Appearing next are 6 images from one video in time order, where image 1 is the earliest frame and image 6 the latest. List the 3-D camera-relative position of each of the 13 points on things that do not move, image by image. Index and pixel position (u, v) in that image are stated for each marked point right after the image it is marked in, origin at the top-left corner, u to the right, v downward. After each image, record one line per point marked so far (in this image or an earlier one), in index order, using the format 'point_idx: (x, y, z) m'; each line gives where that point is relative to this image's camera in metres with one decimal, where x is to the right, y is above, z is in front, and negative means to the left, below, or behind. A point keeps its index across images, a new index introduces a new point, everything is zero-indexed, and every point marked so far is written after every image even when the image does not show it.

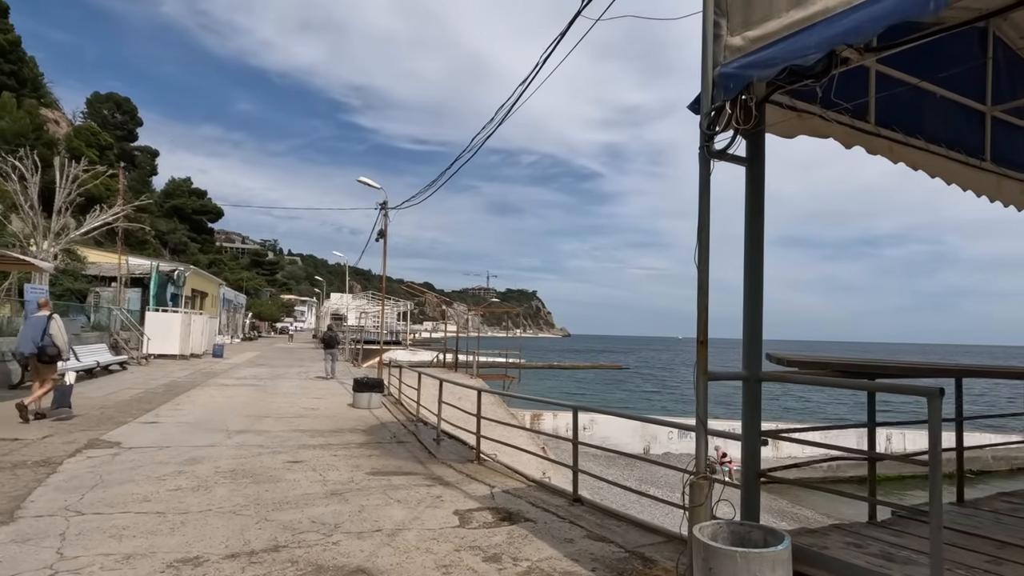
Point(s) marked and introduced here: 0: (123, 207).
0: (-10.2, +2.1, +17.4) m
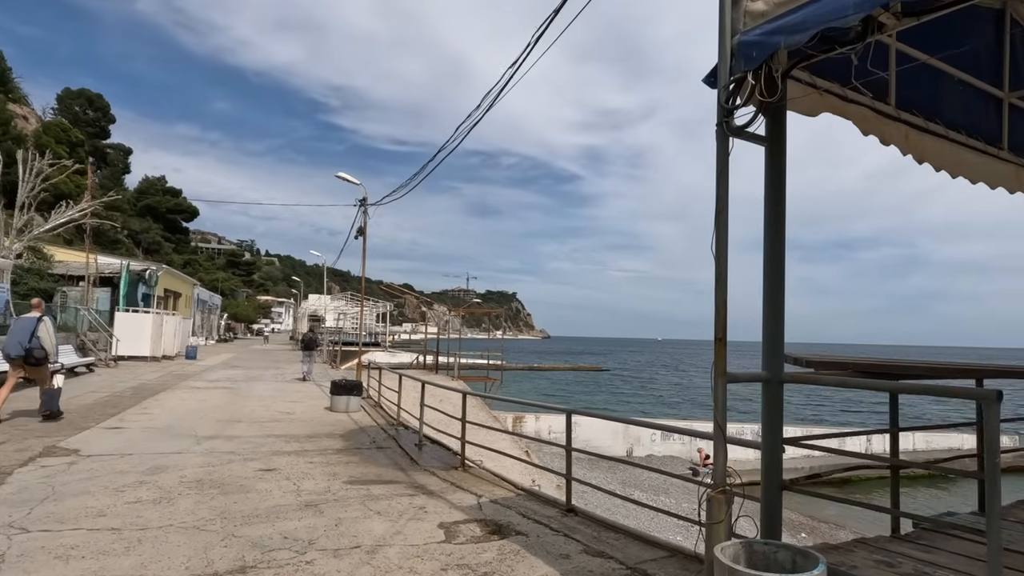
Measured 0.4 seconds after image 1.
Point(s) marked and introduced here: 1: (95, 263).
0: (-10.7, +2.2, +16.8) m
1: (-12.3, +0.7, +19.6) m
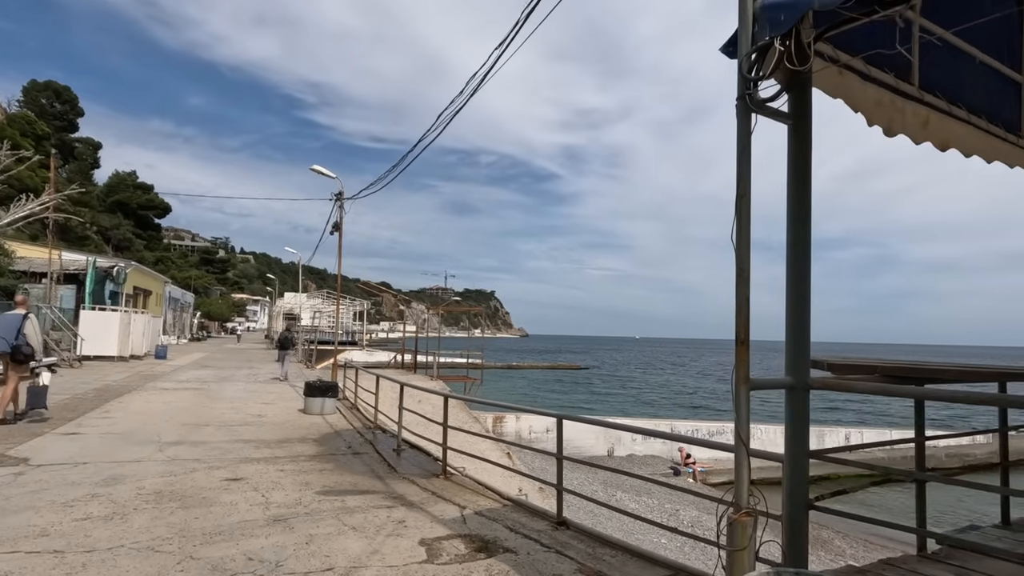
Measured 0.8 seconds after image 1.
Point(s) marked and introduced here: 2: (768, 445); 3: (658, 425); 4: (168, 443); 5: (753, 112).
0: (-11.2, +2.2, +16.2) m
1: (-12.9, +0.8, +18.9) m
2: (+7.7, -4.7, +20.0) m
3: (+4.1, -3.9, +18.8) m
4: (-3.1, -1.4, +6.0) m
5: (+0.8, +0.6, +2.1) m
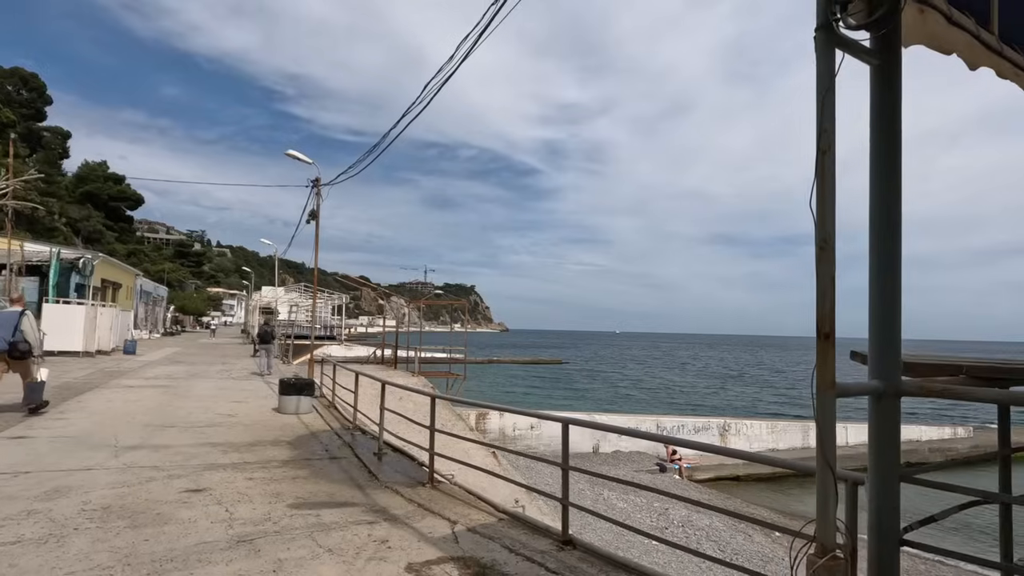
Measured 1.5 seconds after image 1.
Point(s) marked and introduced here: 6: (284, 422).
0: (-11.5, +2.4, +15.3) m
1: (-13.3, +1.0, +18.0) m
2: (+7.2, -4.6, +19.8) m
3: (+3.7, -3.7, +18.5) m
4: (-3.2, -1.3, +5.5) m
5: (+0.8, +0.6, +1.7) m
6: (-2.5, -1.5, +7.3) m
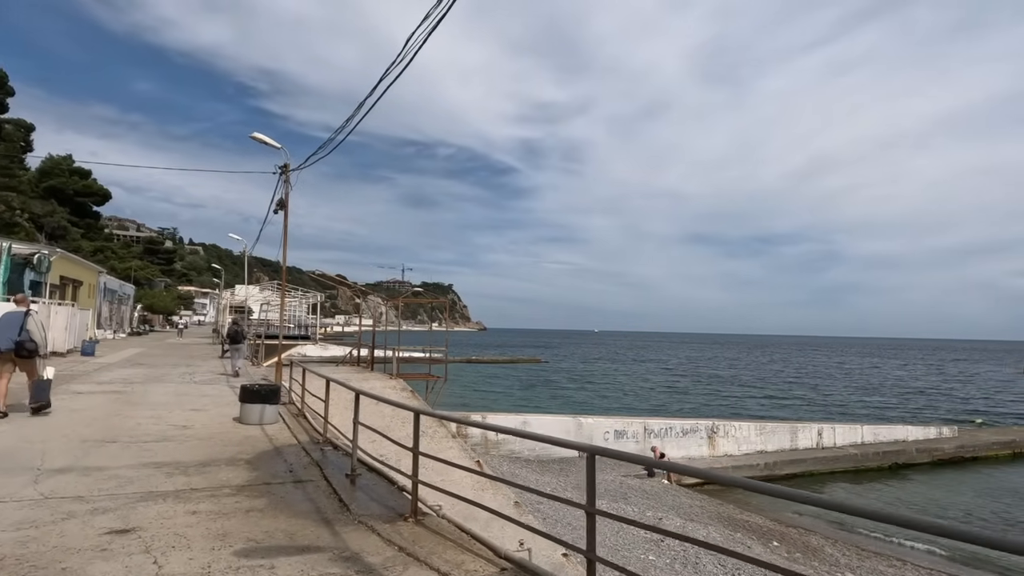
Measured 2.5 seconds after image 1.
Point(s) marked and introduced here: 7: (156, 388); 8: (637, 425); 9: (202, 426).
0: (-11.9, +2.5, +14.2) m
1: (-13.8, +1.1, +16.8) m
2: (+6.7, -4.5, +19.3) m
3: (+3.2, -3.6, +17.8) m
4: (-3.2, -1.3, +4.7) m
5: (+0.9, +0.6, +0.9) m
6: (-2.6, -1.4, +6.5) m
7: (-5.6, -1.6, +10.4) m
8: (+3.4, -3.7, +17.9) m
9: (-3.2, -1.4, +6.9) m
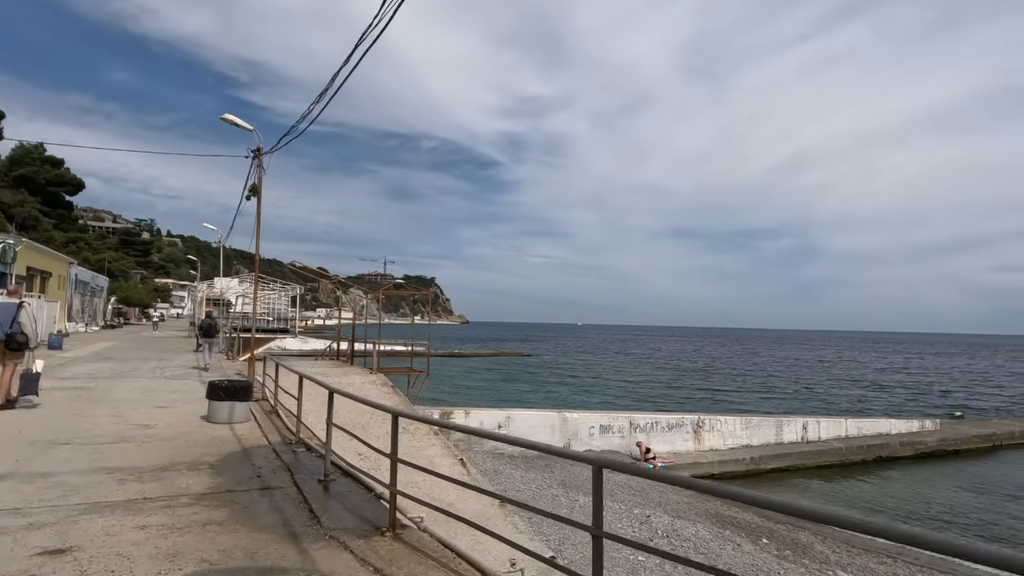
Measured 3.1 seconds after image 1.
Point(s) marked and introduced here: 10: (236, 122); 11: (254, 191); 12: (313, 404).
0: (-12.2, +2.7, +13.5) m
1: (-14.2, +1.3, +16.1) m
2: (+6.2, -4.3, +19.1) m
3: (+2.8, -3.4, +17.6) m
4: (-3.3, -1.2, +4.2) m
5: (+0.9, +0.7, +0.6) m
6: (-2.7, -1.3, +6.0) m
7: (-5.8, -1.4, +9.9) m
8: (+2.9, -3.5, +17.6) m
9: (-3.4, -1.3, +6.4) m
10: (-3.7, +2.2, +8.9) m
11: (-3.4, +1.3, +8.7) m
12: (-2.7, -1.6, +9.5) m
